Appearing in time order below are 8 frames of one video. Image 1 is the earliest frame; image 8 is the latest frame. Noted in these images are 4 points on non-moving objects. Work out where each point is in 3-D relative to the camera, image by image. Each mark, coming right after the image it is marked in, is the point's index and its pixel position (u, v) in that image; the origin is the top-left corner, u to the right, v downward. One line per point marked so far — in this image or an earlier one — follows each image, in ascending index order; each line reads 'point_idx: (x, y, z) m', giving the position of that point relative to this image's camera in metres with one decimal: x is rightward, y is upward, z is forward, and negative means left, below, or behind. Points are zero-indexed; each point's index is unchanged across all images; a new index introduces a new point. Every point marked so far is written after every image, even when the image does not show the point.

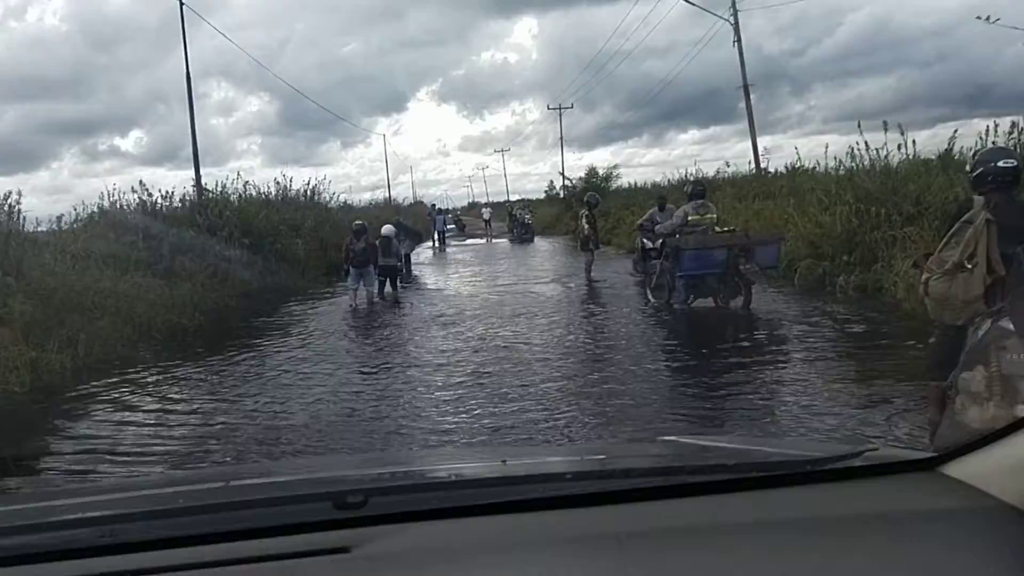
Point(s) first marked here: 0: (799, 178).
0: (+5.7, +2.1, +17.4) m
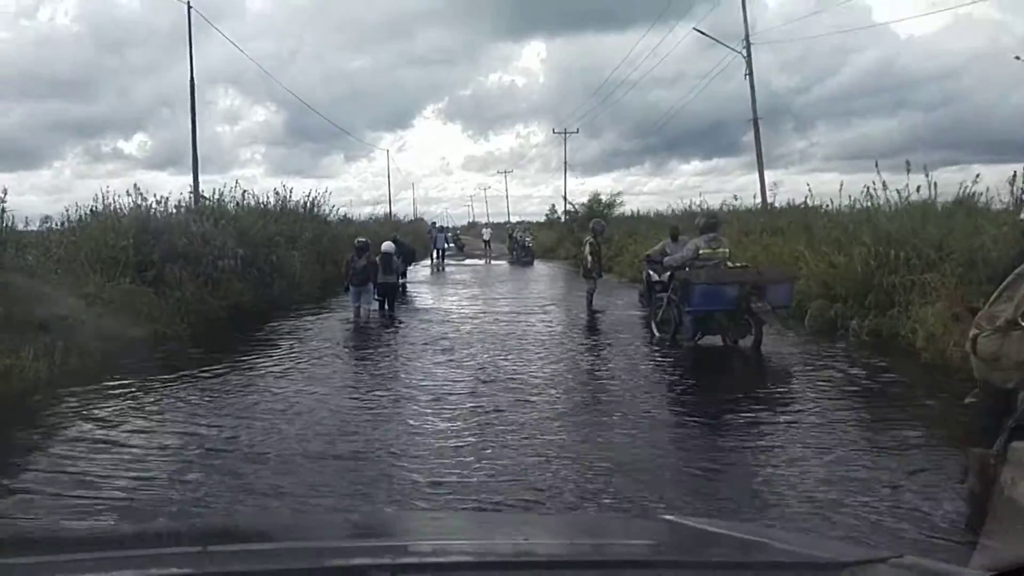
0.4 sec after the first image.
0: (+5.8, +1.4, +17.0) m
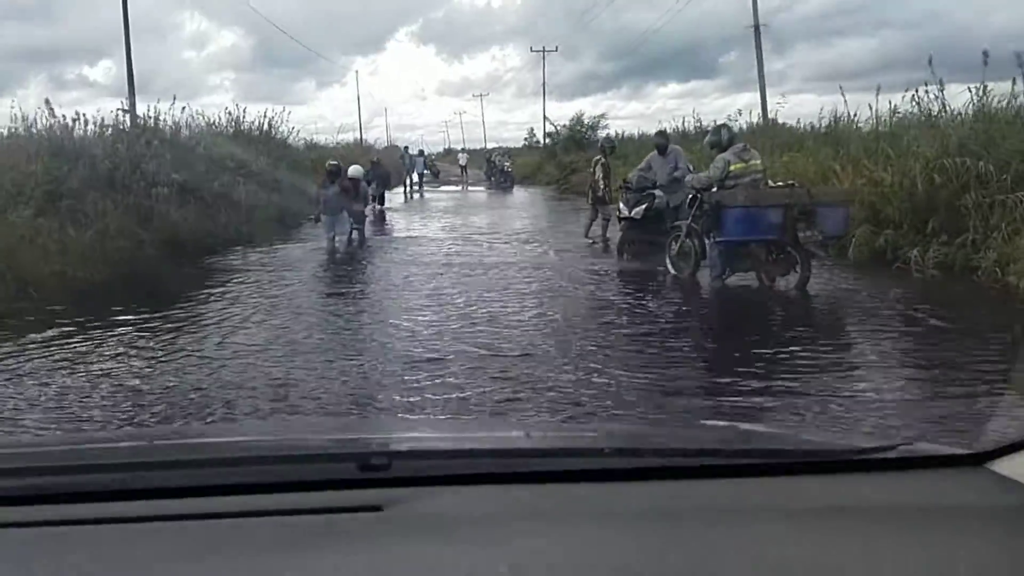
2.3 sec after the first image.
0: (+5.5, +2.6, +14.7) m
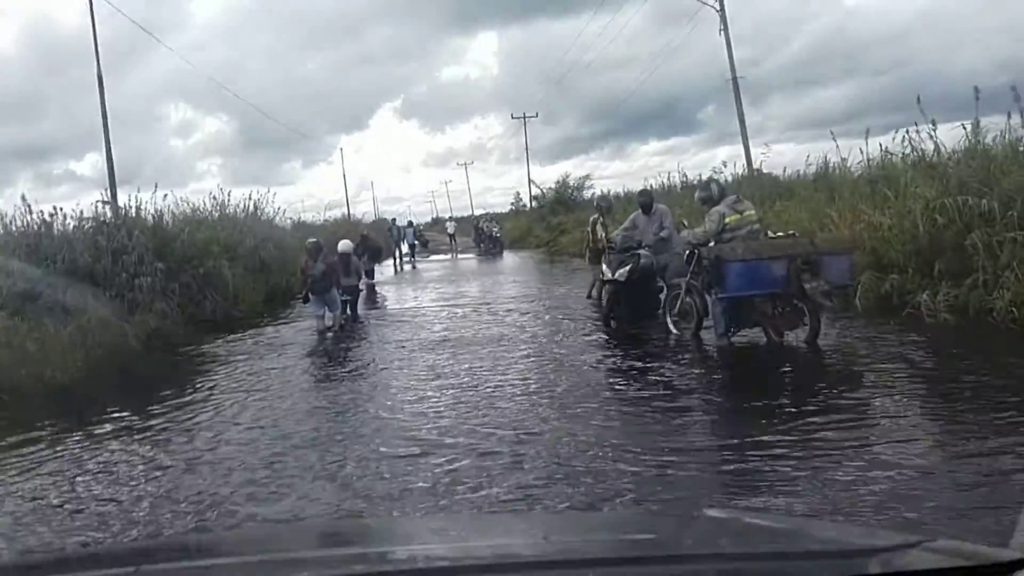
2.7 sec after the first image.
0: (+5.2, +1.9, +14.5) m
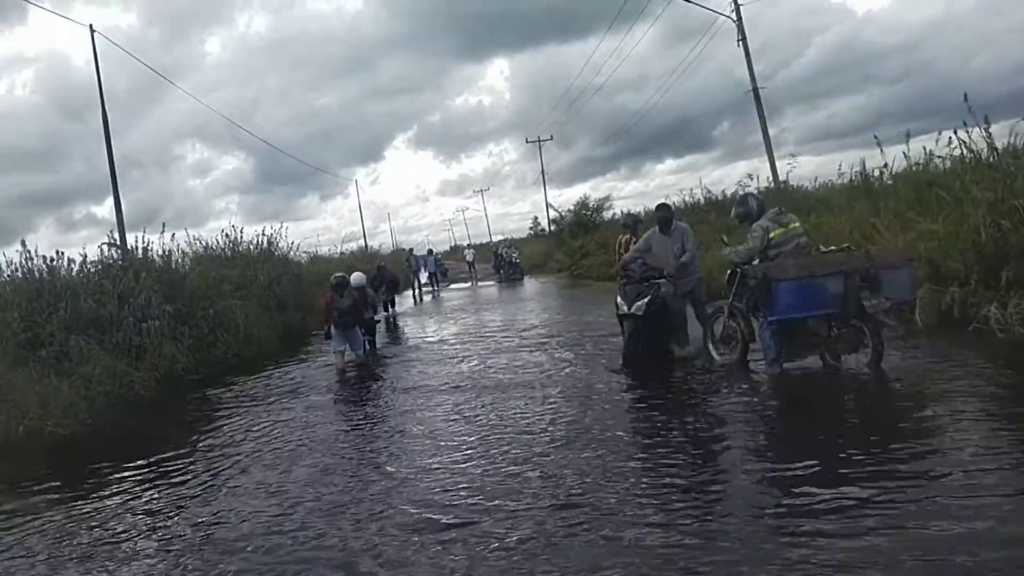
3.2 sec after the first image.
0: (+5.5, +1.6, +13.7) m
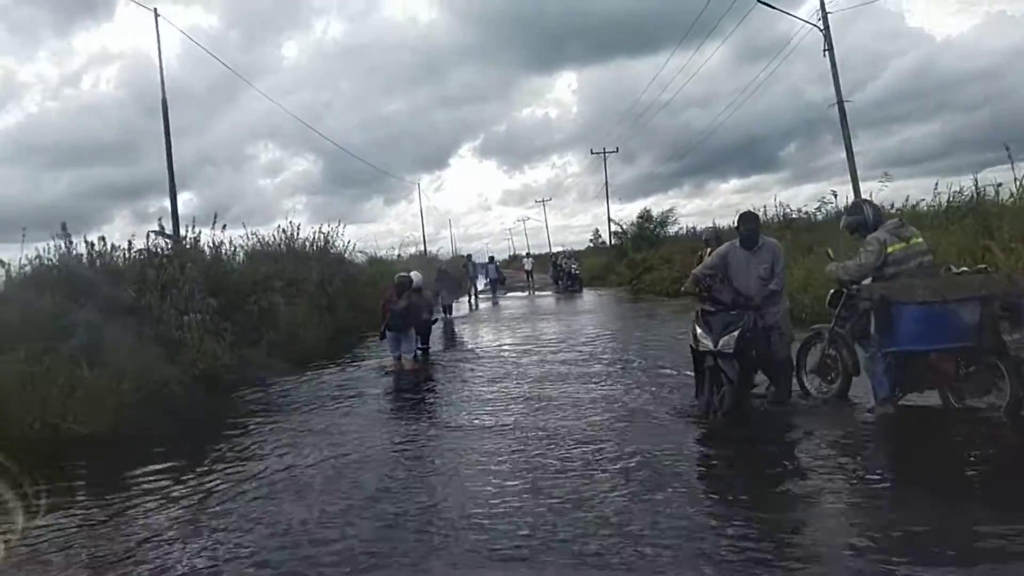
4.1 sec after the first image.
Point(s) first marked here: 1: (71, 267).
0: (+6.5, +1.2, +12.3) m
1: (-6.6, +0.3, +13.1) m
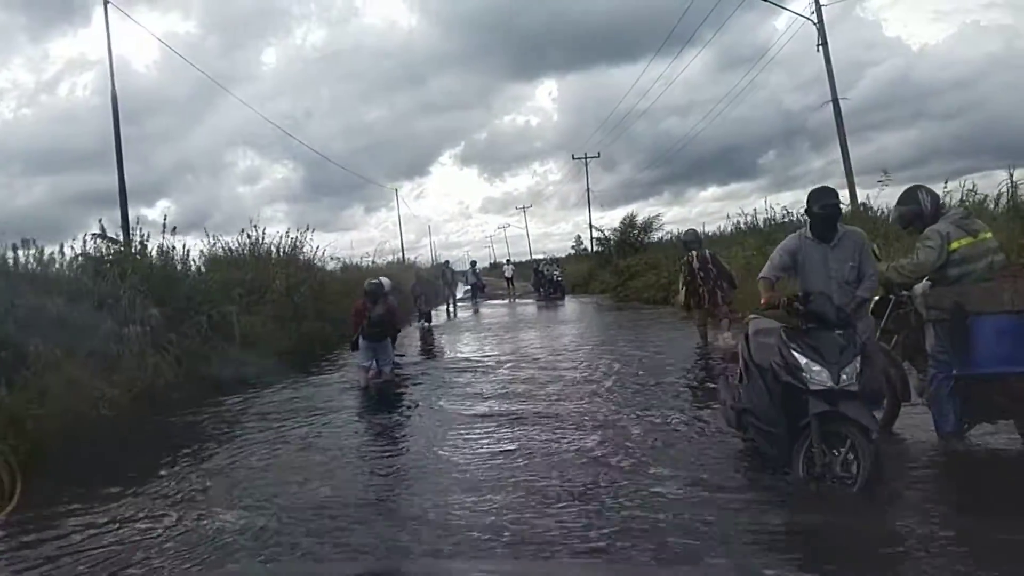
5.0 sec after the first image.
0: (+6.2, +1.1, +11.1) m
1: (-6.9, +0.2, +11.6) m
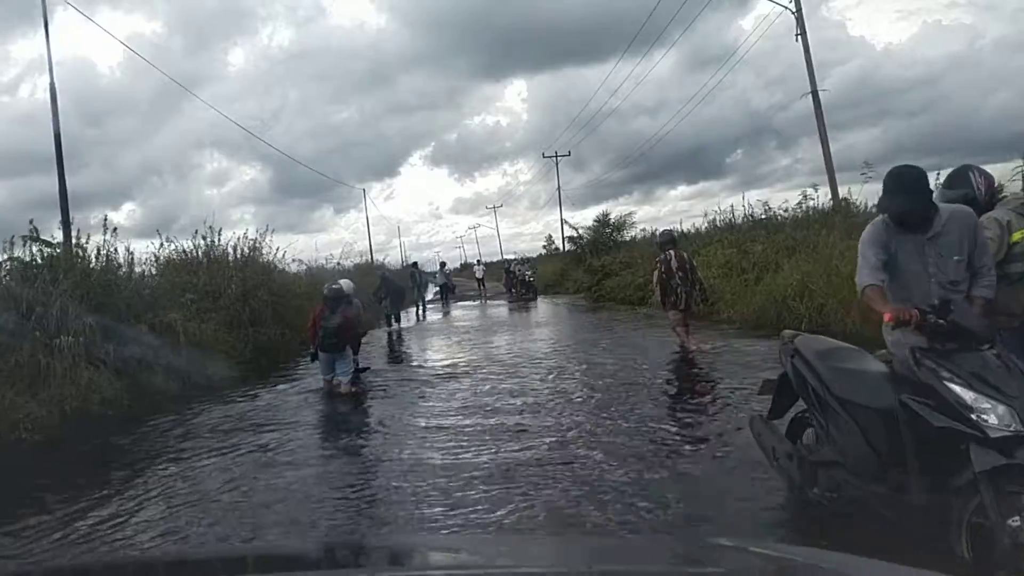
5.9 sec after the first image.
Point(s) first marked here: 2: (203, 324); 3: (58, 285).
0: (+5.8, +1.2, +10.3) m
1: (-7.2, +0.1, +10.4) m
2: (-5.5, -0.6, +15.6) m
3: (-6.3, +0.1, +12.2) m
